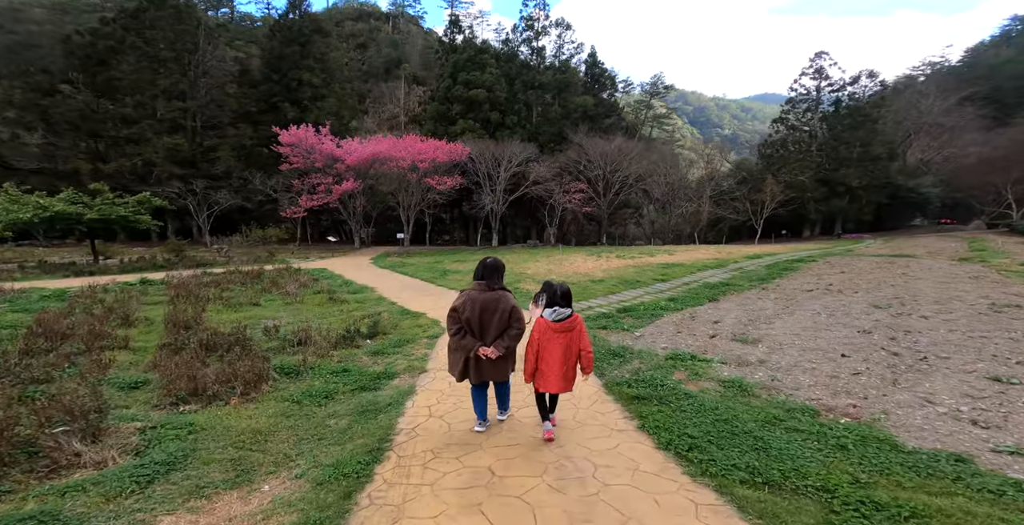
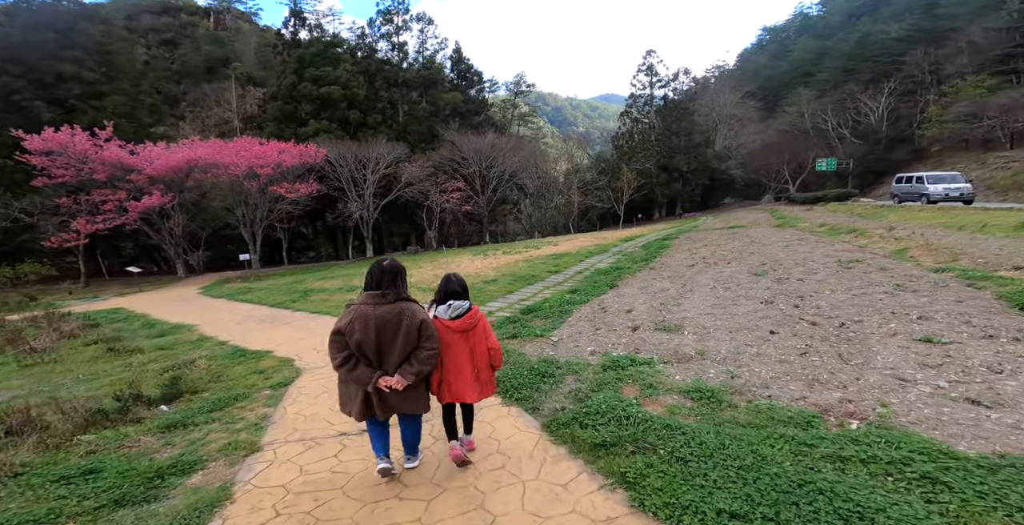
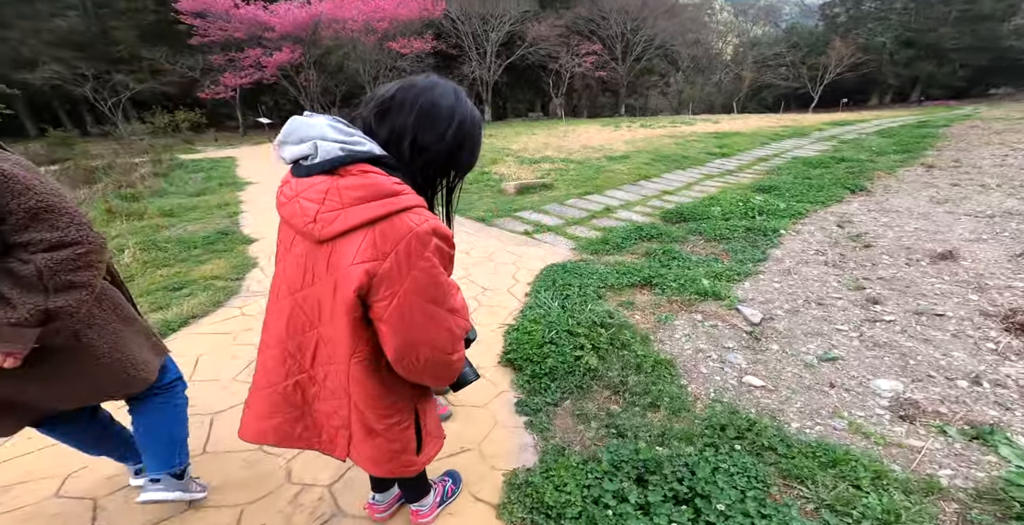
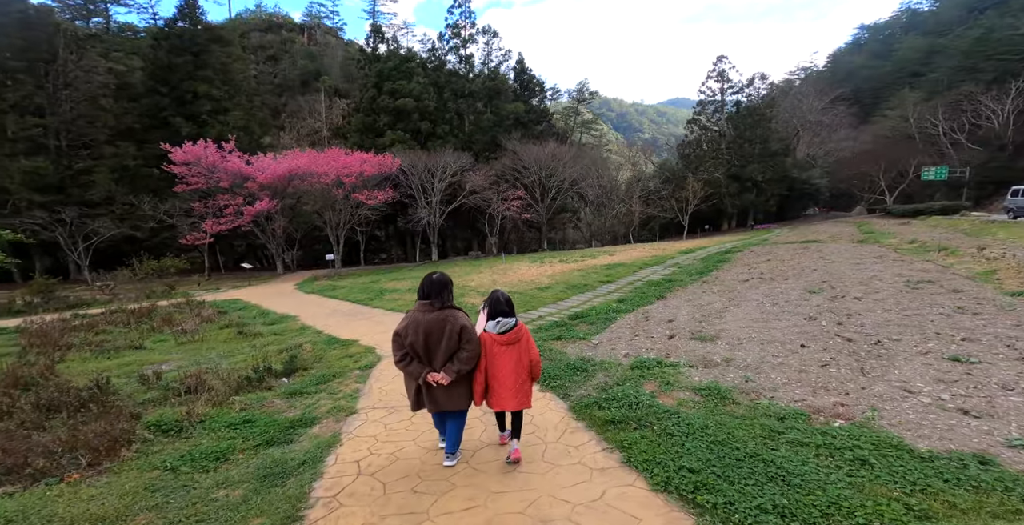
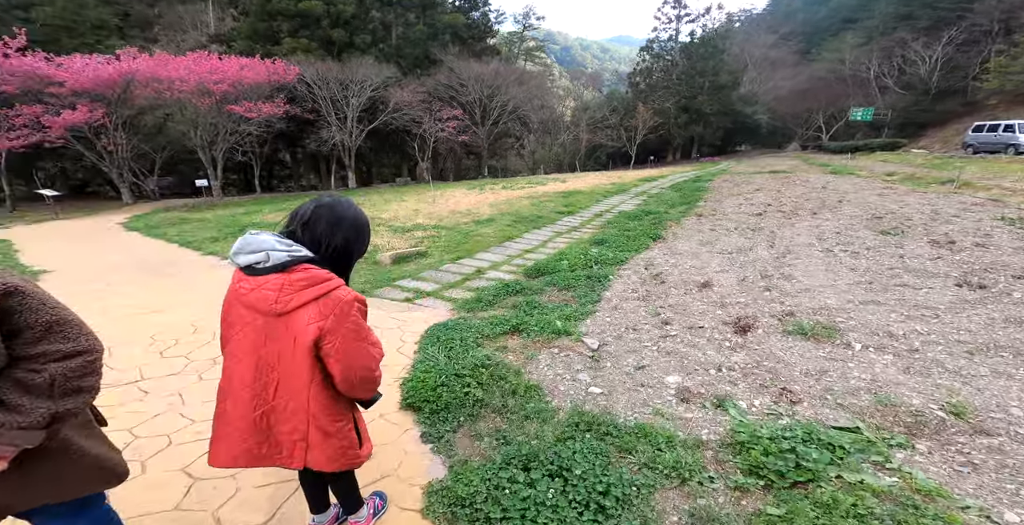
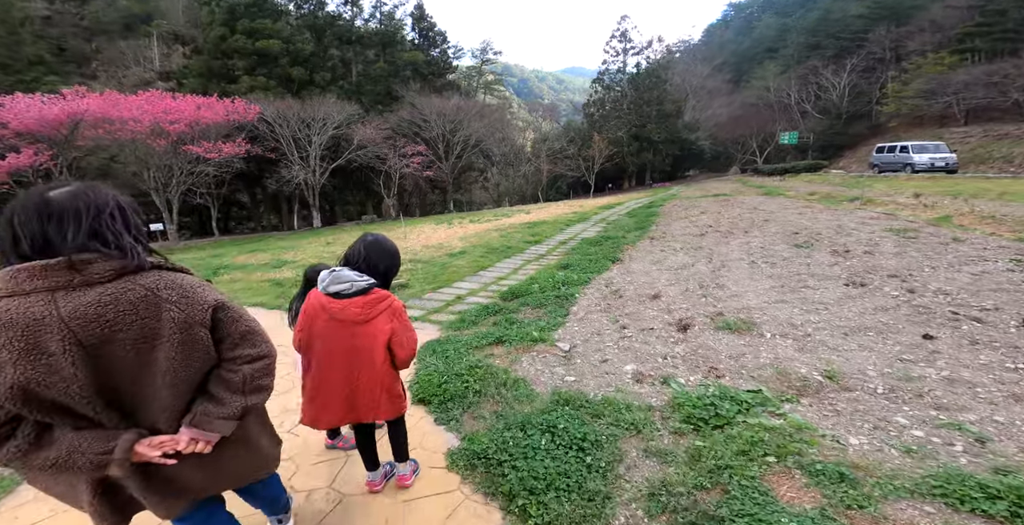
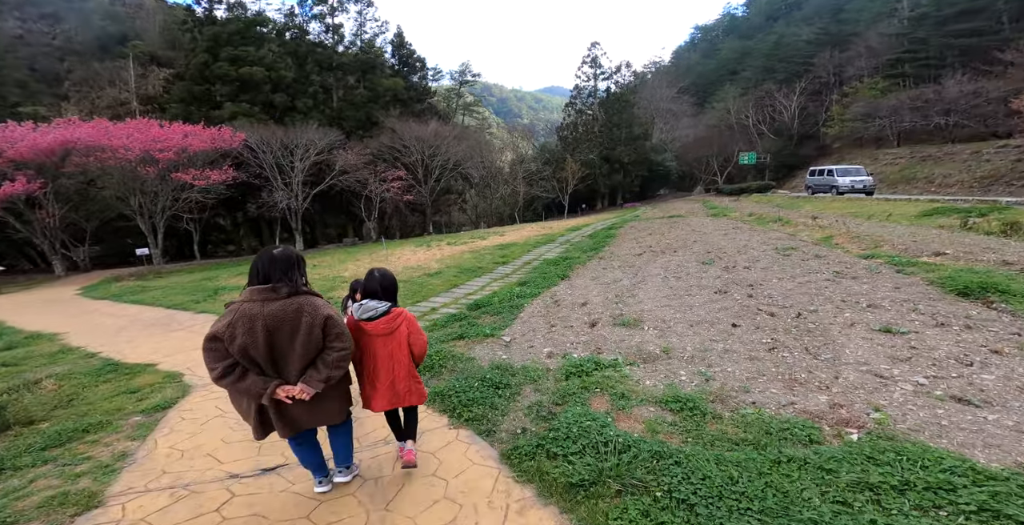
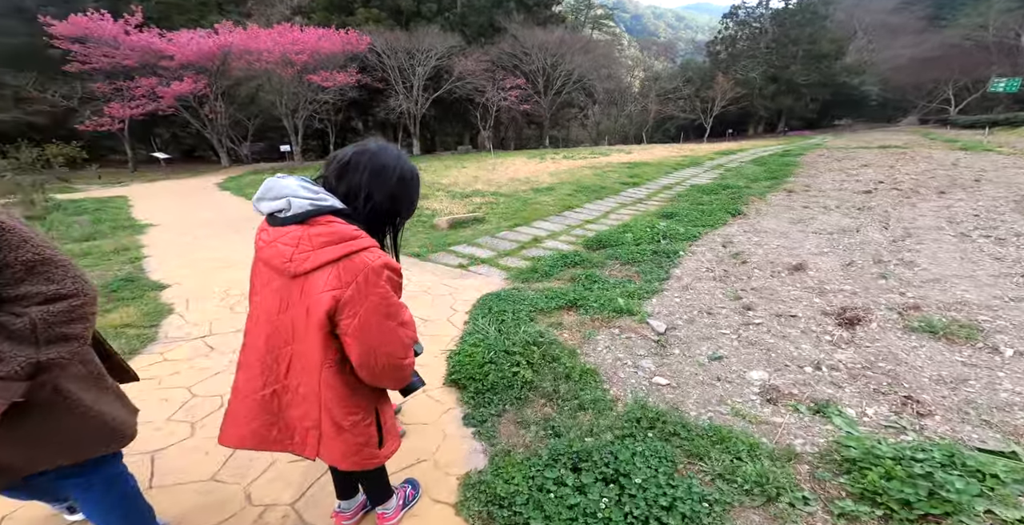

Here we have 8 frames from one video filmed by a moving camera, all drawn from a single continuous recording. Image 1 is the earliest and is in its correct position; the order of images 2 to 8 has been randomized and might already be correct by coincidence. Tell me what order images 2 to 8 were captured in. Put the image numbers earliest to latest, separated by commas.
4, 2, 7, 6, 5, 8, 3
